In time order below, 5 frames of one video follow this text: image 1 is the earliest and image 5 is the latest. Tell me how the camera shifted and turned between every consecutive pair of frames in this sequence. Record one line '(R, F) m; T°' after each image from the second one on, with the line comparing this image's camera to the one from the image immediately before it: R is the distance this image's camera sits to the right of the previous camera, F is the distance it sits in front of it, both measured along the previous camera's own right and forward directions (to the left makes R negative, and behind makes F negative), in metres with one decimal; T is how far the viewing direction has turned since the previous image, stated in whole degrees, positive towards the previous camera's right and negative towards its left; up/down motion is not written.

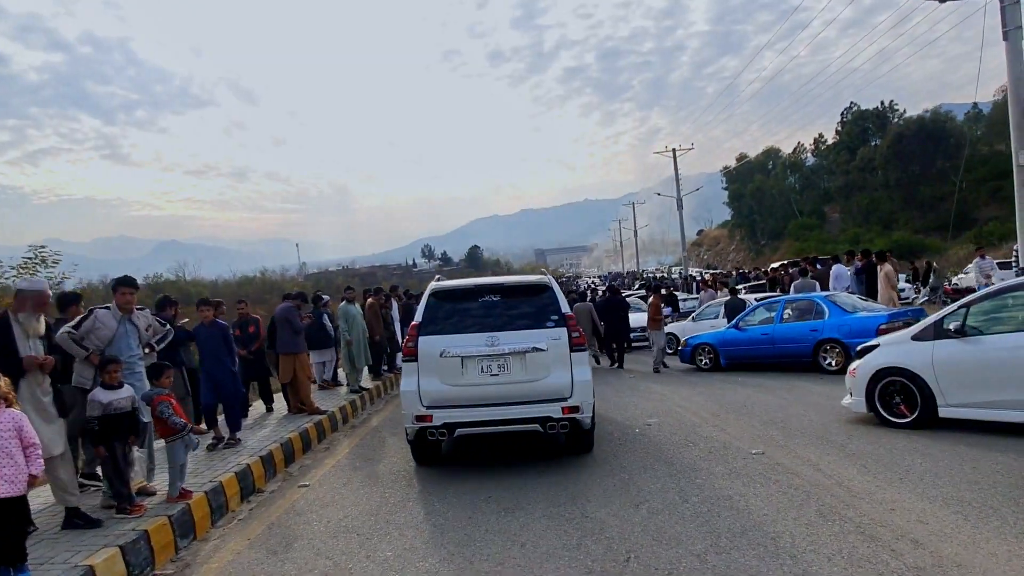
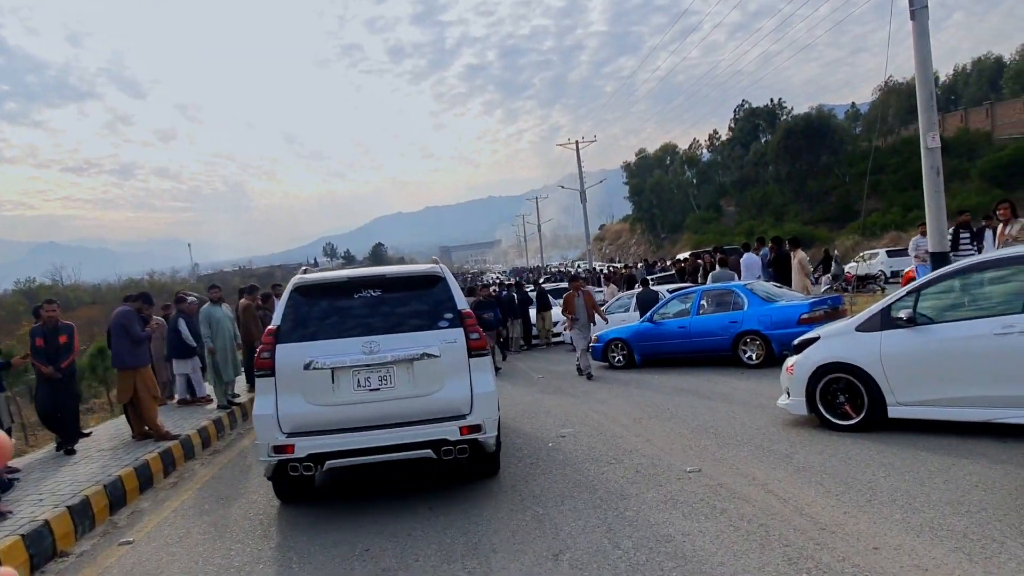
(+0.2, +1.5) m; +7°
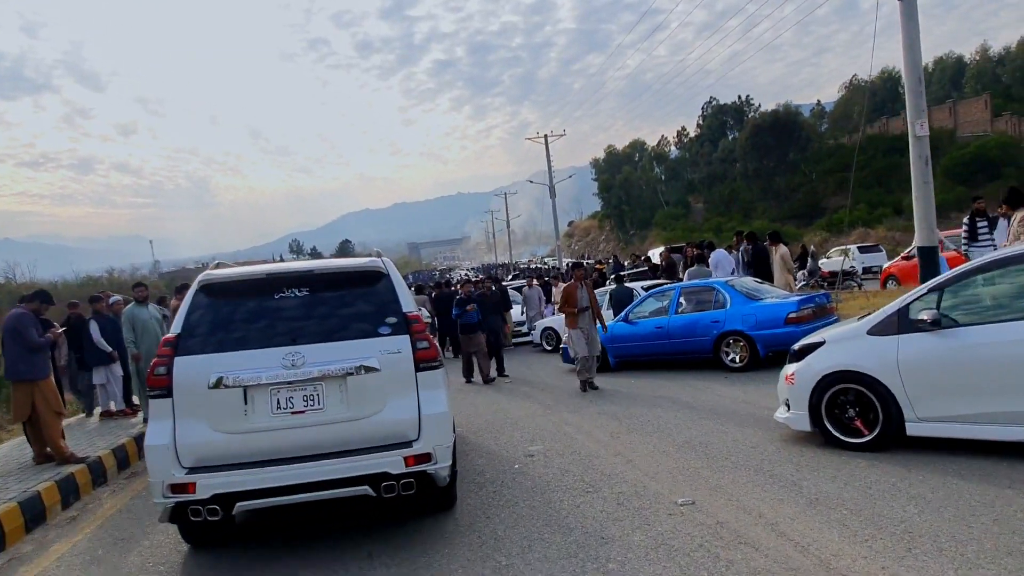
(+0.1, +1.1) m; +2°
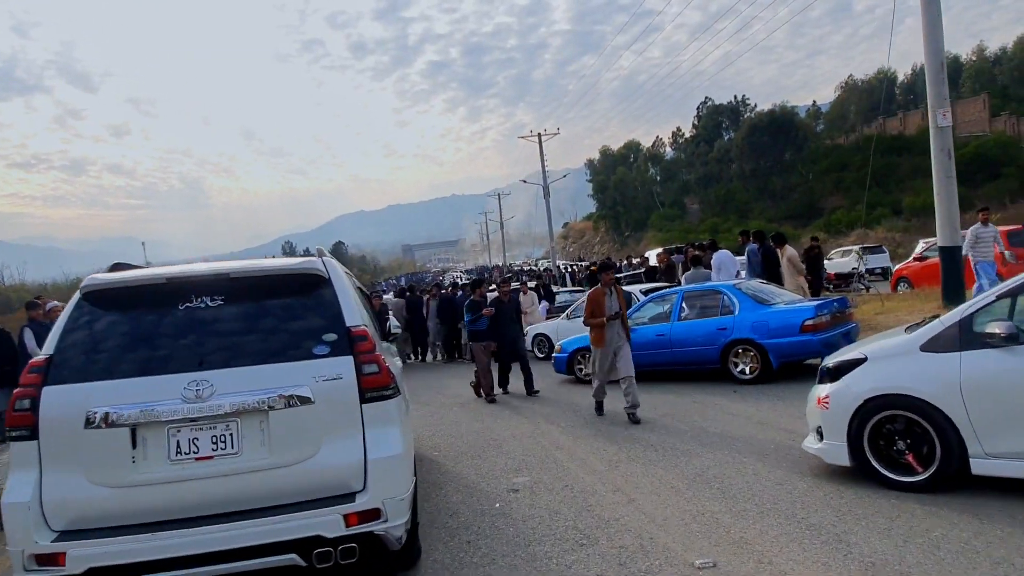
(+0.1, +1.1) m; 0°
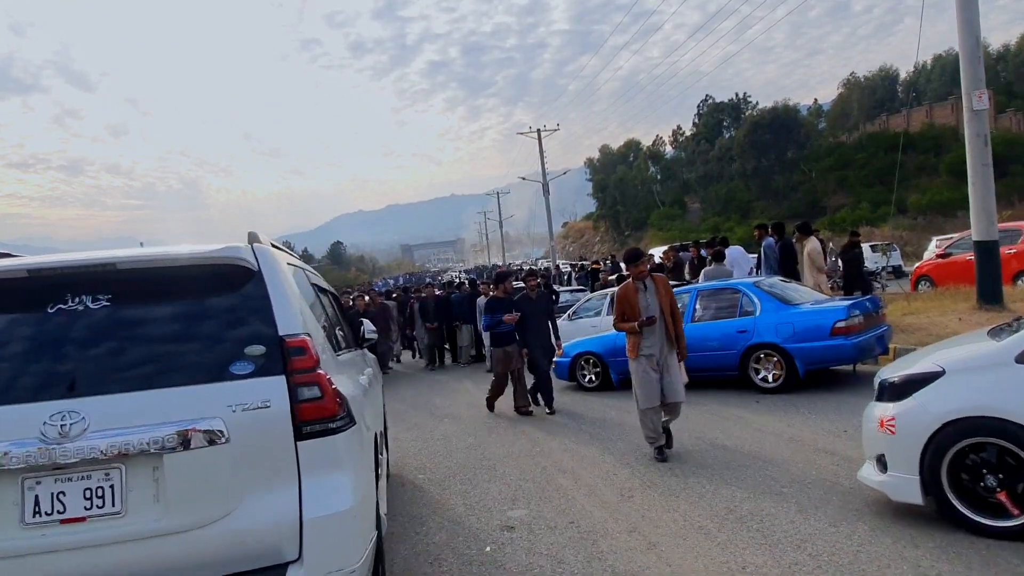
(0.0, +1.1) m; 0°
